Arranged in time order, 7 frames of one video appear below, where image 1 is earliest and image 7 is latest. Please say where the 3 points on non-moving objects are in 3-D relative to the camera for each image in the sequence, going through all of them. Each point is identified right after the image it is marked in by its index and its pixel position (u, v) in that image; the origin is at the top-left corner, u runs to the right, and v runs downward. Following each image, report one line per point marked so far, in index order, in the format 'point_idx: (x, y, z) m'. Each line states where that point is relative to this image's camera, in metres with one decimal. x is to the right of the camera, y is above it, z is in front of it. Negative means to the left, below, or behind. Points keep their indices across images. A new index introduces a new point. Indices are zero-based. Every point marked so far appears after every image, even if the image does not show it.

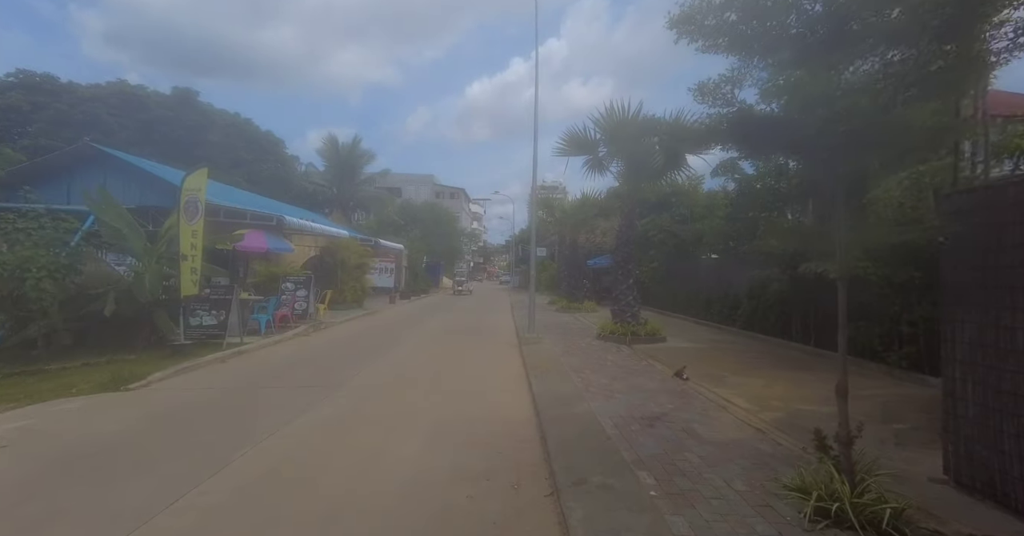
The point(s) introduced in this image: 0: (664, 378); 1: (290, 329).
0: (+2.8, -2.1, +8.3) m
1: (-7.3, -2.0, +14.6) m
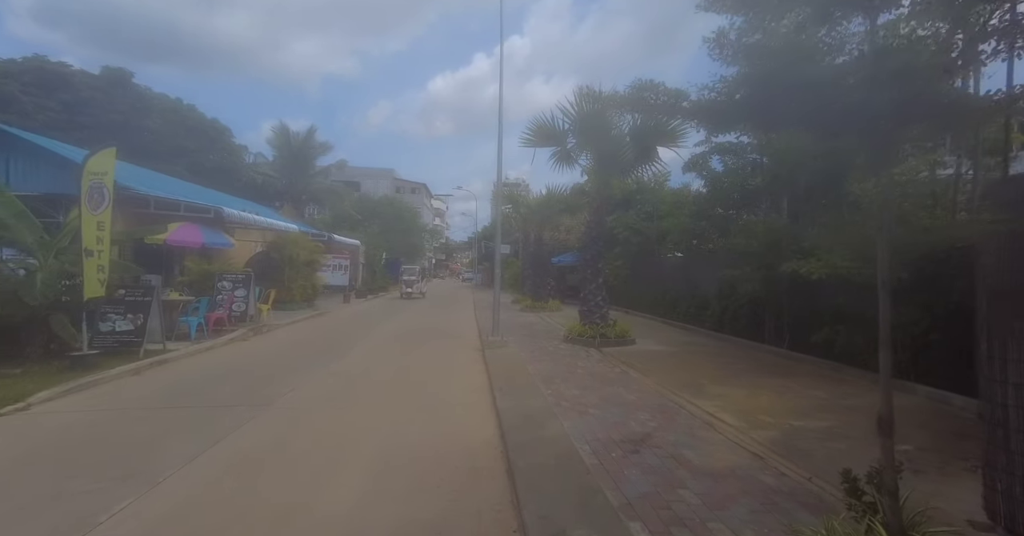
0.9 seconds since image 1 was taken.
0: (+2.2, -2.1, +7.6) m
1: (-8.4, -1.9, +13.1) m
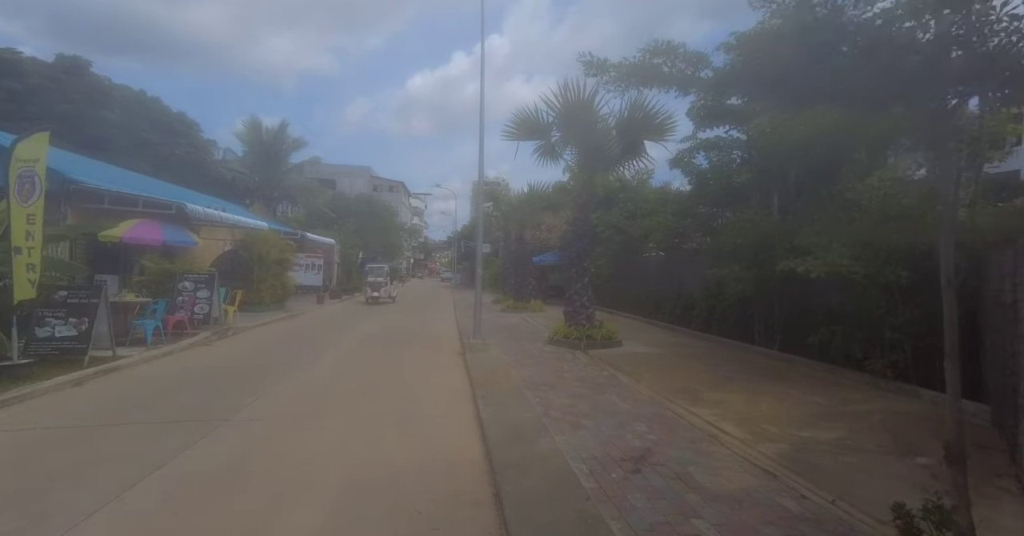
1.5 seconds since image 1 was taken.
0: (+1.9, -2.1, +7.1) m
1: (-8.9, -1.9, +12.1) m
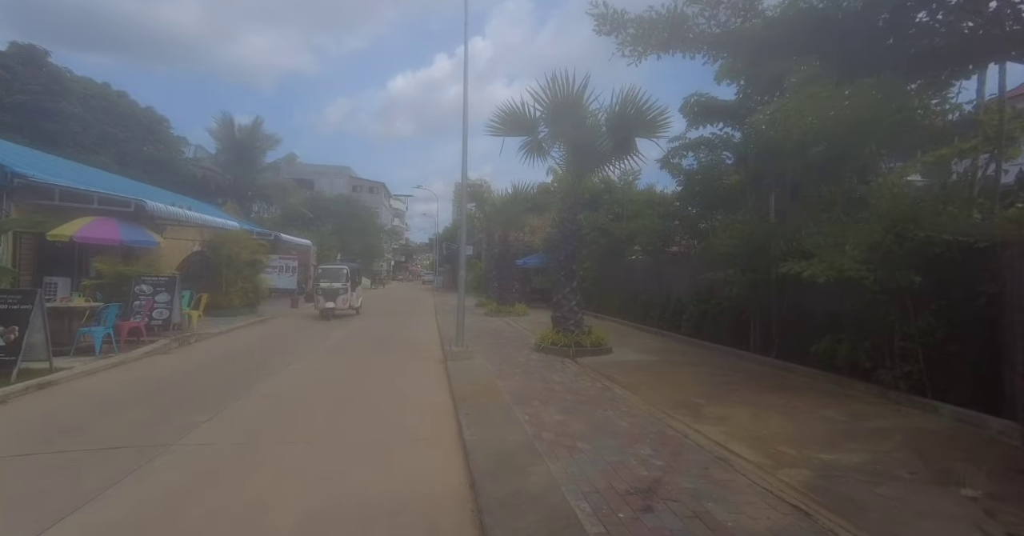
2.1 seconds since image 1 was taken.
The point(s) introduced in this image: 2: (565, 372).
0: (+1.7, -2.1, +6.5) m
1: (-9.3, -2.0, +11.1) m
2: (+1.1, -2.2, +9.0) m
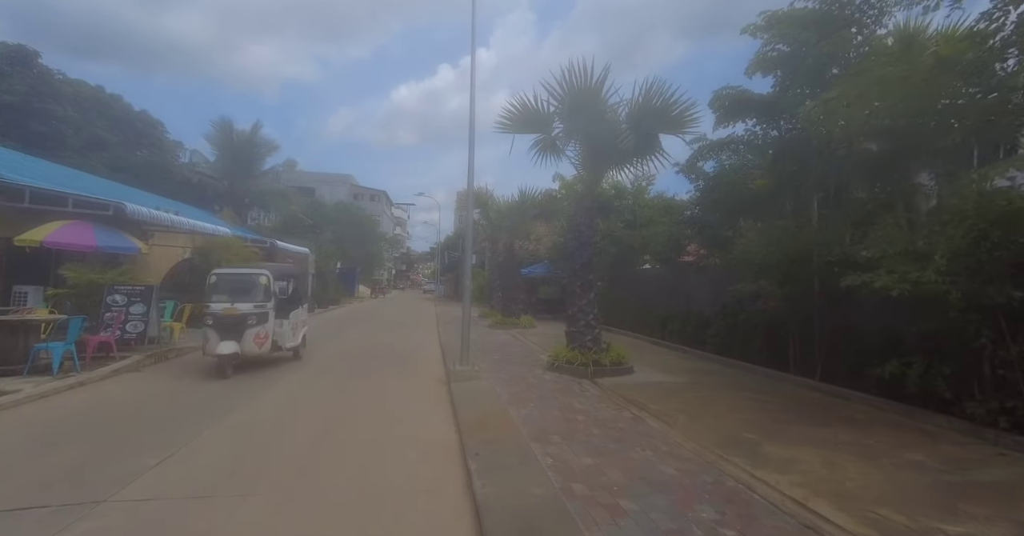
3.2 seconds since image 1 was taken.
0: (+2.0, -2.2, +5.4) m
1: (-9.1, -2.2, +10.0) m
2: (+1.3, -2.3, +7.9) m
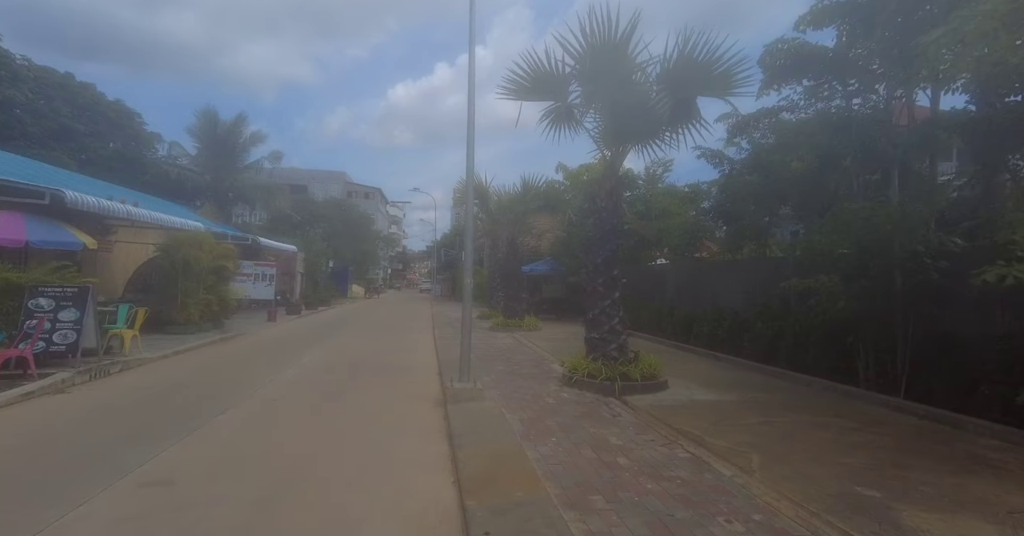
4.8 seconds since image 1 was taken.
0: (+2.2, -2.1, +3.7) m
1: (-8.9, -2.1, +8.2) m
2: (+1.5, -2.2, +6.2) m
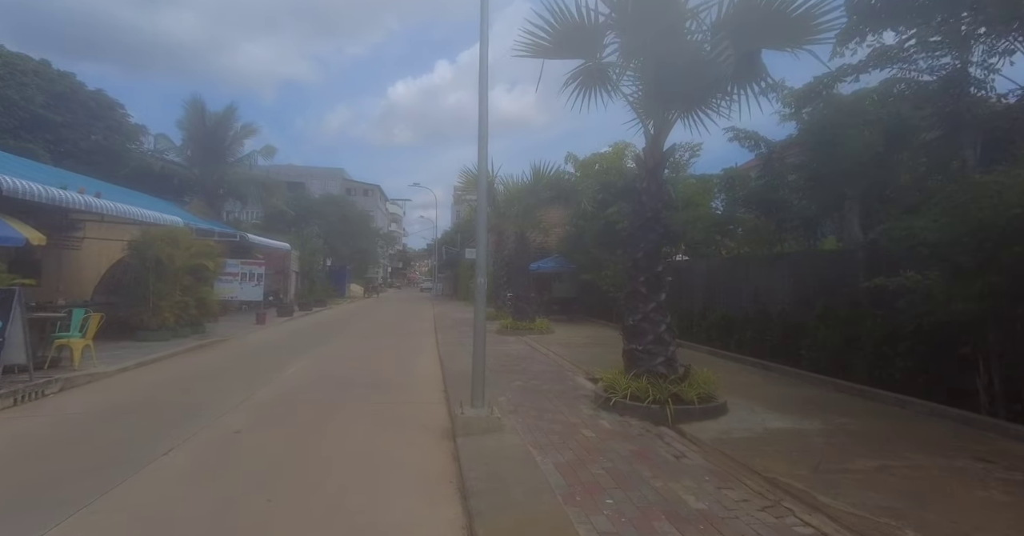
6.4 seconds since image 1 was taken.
0: (+2.5, -2.1, +2.1) m
1: (-8.5, -2.1, +6.6) m
2: (+1.9, -2.2, +4.6) m
